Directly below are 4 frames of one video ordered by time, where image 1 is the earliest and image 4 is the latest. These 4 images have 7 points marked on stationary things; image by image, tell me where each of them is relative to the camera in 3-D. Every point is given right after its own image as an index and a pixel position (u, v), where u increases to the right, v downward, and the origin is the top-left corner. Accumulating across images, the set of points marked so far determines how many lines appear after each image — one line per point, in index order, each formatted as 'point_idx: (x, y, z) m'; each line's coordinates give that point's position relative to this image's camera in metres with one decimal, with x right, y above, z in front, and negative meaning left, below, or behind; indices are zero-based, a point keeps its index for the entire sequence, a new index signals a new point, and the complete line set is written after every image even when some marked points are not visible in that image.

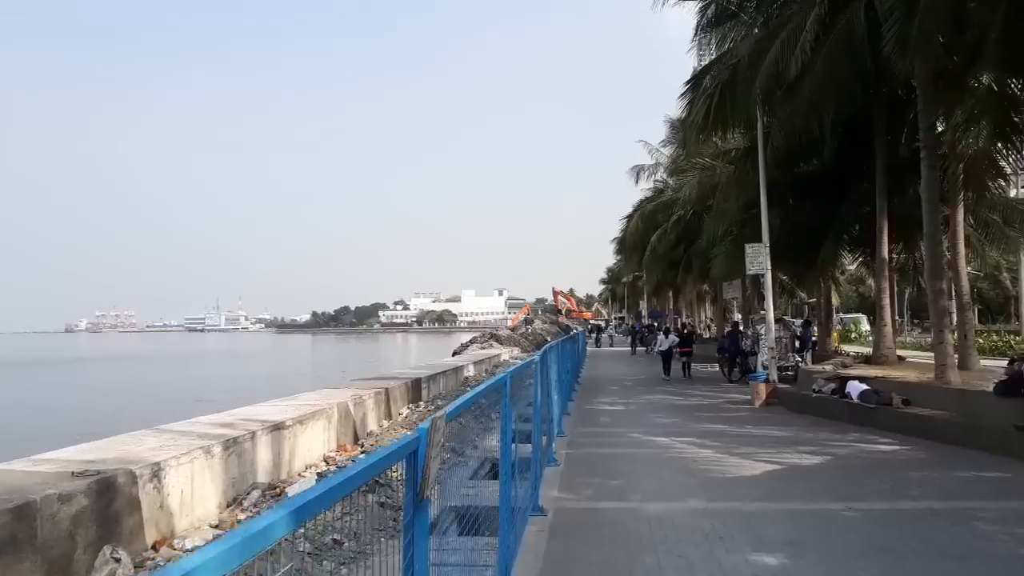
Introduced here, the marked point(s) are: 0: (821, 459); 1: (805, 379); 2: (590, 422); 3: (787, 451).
0: (+3.8, -2.1, +9.9) m
1: (+5.5, -1.7, +15.2) m
2: (+1.3, -2.3, +13.6) m
3: (+3.5, -2.1, +10.4) m
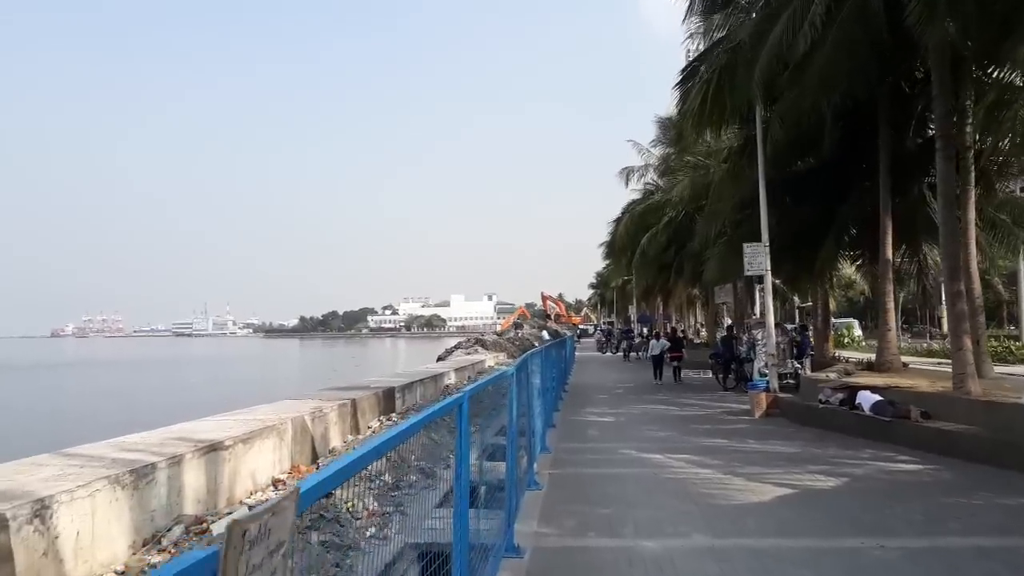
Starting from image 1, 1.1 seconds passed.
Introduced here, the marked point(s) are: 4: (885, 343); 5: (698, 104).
0: (+3.5, -2.1, +8.7) m
1: (+5.2, -1.7, +14.1) m
2: (+1.0, -2.3, +12.5) m
3: (+3.3, -2.1, +9.3) m
4: (+8.4, -1.2, +18.2) m
5: (+3.3, +3.2, +14.1) m
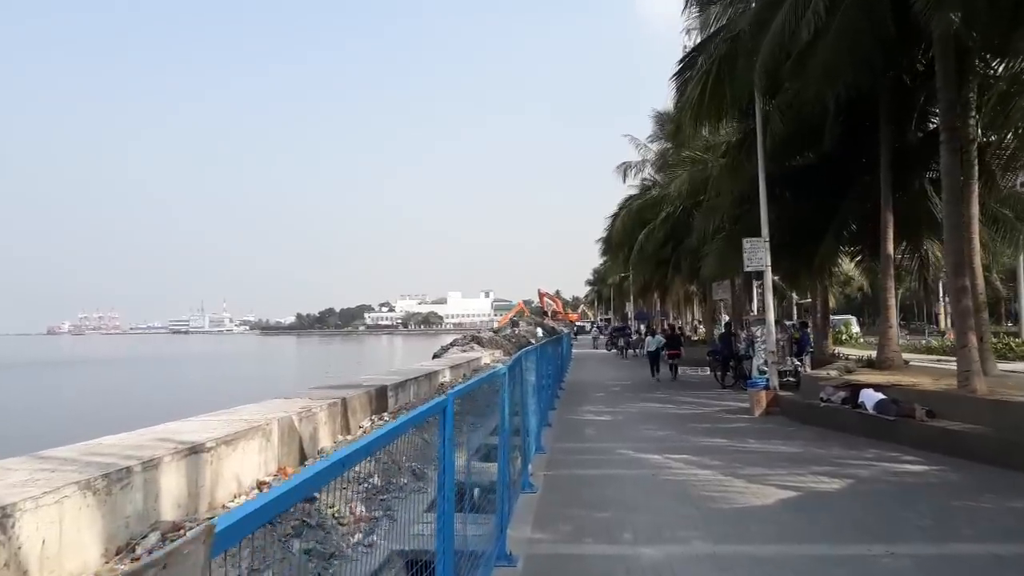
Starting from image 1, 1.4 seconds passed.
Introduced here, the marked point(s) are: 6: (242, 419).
0: (+3.4, -2.0, +8.5) m
1: (+5.1, -1.7, +13.8) m
2: (+0.9, -2.2, +12.2) m
3: (+3.2, -2.1, +9.0) m
4: (+8.3, -1.1, +17.9) m
5: (+3.2, +3.3, +13.8) m
6: (-3.1, -1.5, +9.2) m
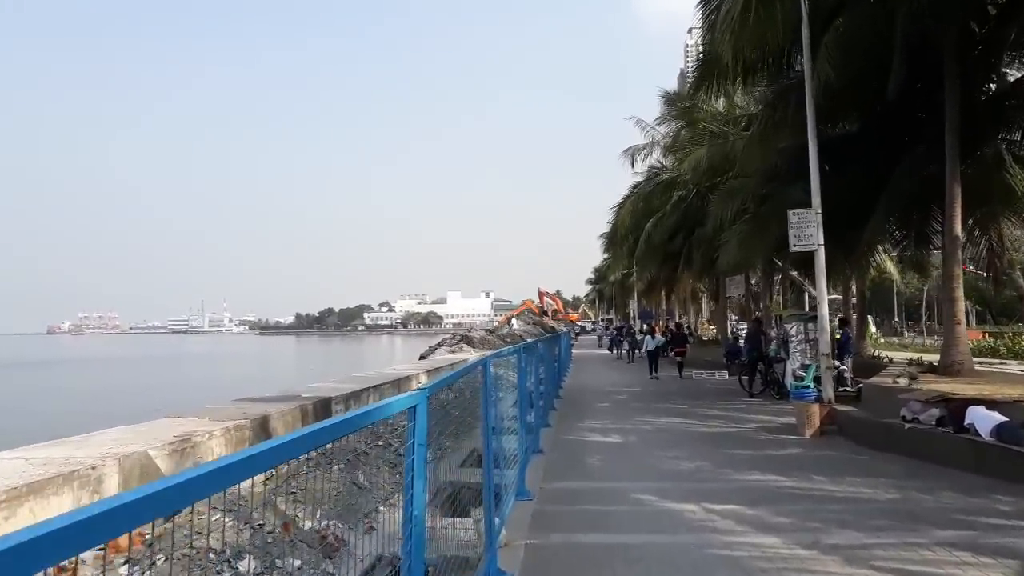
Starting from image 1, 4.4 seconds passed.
0: (+3.2, -1.8, +5.3) m
1: (+4.8, -1.5, +10.6) m
2: (+0.7, -2.0, +9.0) m
3: (+2.9, -1.8, +5.8) m
4: (+8.0, -0.9, +14.7) m
5: (+2.9, +3.5, +10.7) m
6: (-3.3, -1.2, +6.0) m
